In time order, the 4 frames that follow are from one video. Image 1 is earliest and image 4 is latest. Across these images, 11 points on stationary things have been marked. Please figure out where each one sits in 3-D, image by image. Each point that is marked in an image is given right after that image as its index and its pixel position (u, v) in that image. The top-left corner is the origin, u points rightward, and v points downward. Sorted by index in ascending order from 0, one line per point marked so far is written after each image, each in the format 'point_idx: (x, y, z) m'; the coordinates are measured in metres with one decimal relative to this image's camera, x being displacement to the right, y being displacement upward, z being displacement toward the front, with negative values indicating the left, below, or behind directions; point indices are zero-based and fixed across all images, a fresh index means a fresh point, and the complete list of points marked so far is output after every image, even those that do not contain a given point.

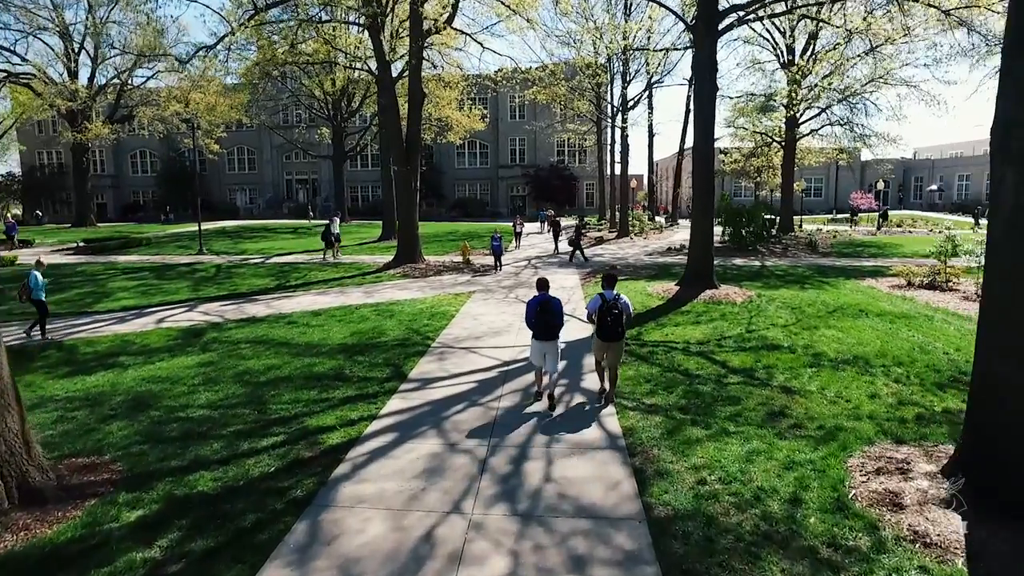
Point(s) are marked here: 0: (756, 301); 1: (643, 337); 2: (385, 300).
0: (+4.8, -0.3, +13.5) m
1: (+2.0, -0.8, +10.3) m
2: (-2.6, -0.2, +14.2) m
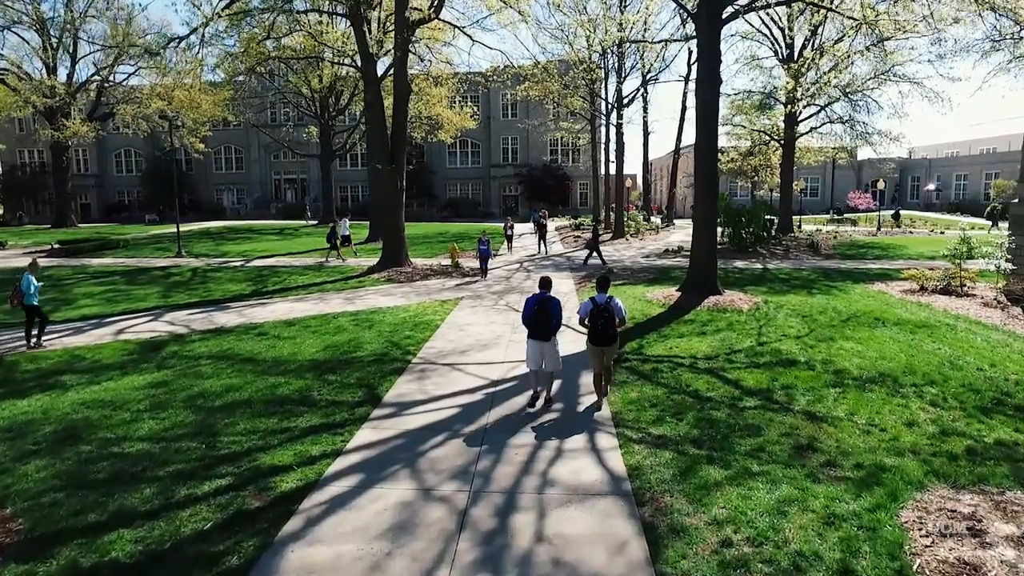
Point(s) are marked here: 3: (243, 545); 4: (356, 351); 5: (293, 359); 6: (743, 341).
0: (+4.6, -0.4, +12.6) m
1: (+1.8, -0.9, +9.3) m
2: (-2.8, -0.4, +13.2) m
3: (-1.7, -1.6, +4.4) m
4: (-2.2, -0.9, +9.5) m
5: (-2.9, -1.0, +9.3) m
6: (+3.4, -0.8, +10.1) m
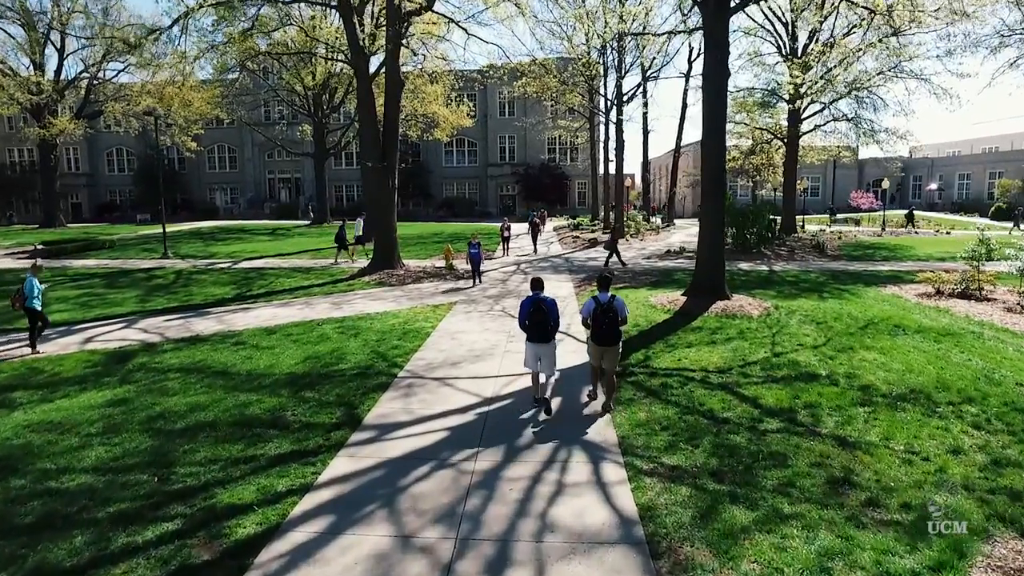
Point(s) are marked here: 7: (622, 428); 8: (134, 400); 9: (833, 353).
0: (+4.5, -0.4, +11.9) m
1: (+1.8, -1.0, +8.6) m
2: (-2.9, -0.5, +12.5) m
3: (-1.8, -1.7, +3.7) m
4: (-2.2, -1.0, +8.7) m
5: (-3.0, -1.0, +8.5) m
6: (+3.3, -0.9, +9.4) m
7: (+1.0, -1.3, +6.4) m
8: (-4.0, -1.2, +7.4) m
9: (+4.3, -0.9, +9.3) m
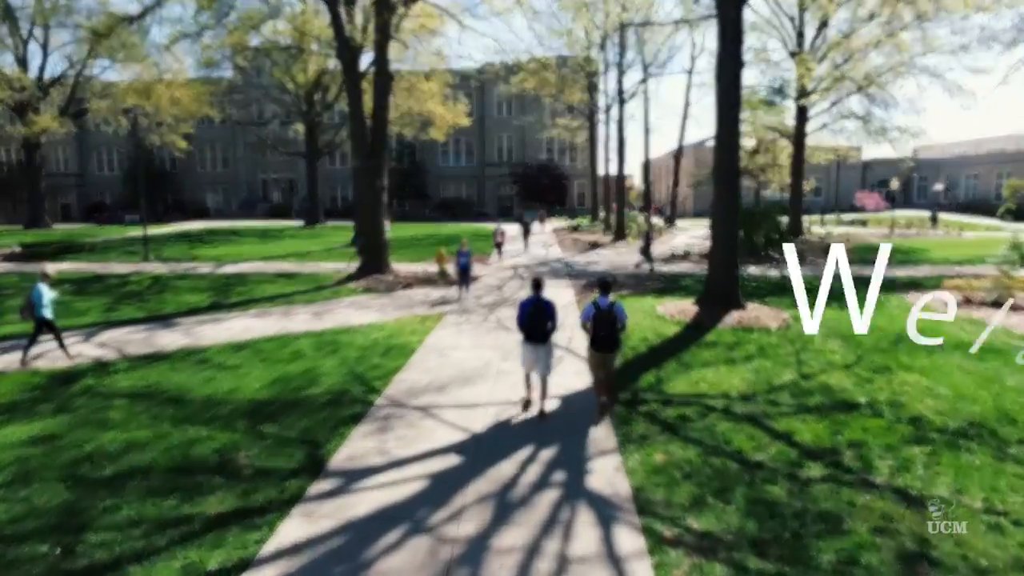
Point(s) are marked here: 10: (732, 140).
0: (+4.5, -0.6, +10.9) m
1: (+1.7, -1.1, +7.6) m
2: (-2.9, -0.6, +11.4) m
3: (-1.8, -1.9, +2.6) m
4: (-2.3, -1.1, +7.7) m
5: (-3.1, -1.2, +7.4) m
6: (+3.2, -1.0, +8.3) m
7: (+1.0, -1.5, +5.4) m
8: (-4.1, -1.4, +6.3) m
9: (+4.3, -1.0, +8.3) m
10: (+3.6, +2.4, +11.2) m
